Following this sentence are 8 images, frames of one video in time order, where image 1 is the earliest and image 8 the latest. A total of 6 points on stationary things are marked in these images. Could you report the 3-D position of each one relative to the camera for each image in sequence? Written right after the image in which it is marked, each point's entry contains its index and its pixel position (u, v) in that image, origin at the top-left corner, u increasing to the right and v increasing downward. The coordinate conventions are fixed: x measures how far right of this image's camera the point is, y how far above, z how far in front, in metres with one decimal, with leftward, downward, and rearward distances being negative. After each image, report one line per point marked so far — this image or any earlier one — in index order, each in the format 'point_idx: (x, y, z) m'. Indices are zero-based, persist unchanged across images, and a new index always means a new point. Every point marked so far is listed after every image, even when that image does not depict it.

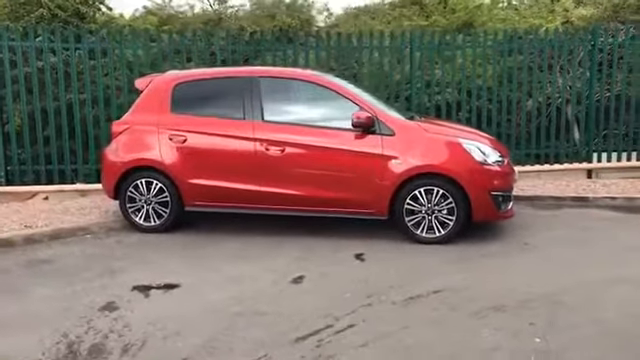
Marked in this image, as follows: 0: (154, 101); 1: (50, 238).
0: (-2.3, +1.1, +7.9) m
1: (-3.6, -0.8, +7.6) m
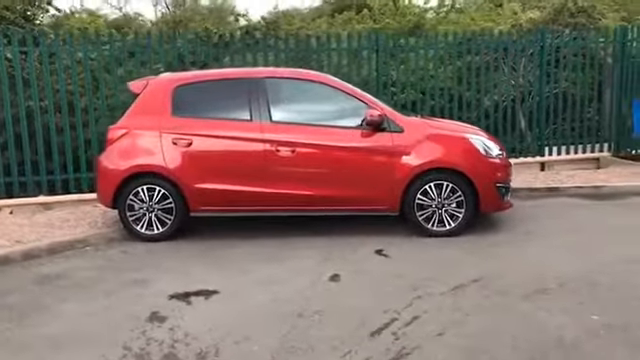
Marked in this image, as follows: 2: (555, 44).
0: (-2.2, +1.0, +7.6) m
1: (-3.4, -0.9, +7.1) m
2: (+5.0, +3.0, +12.6) m
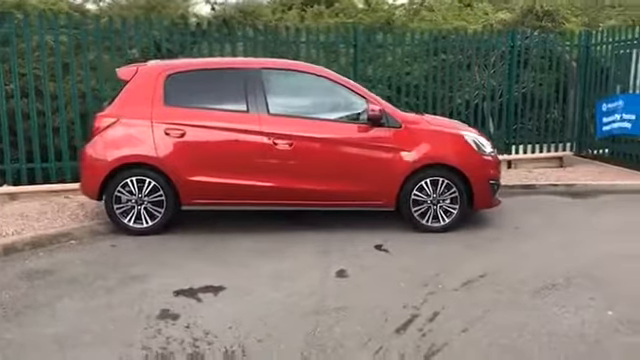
0: (-2.2, +1.1, +7.3) m
1: (-3.4, -0.8, +6.7) m
2: (+4.5, +3.1, +13.0) m
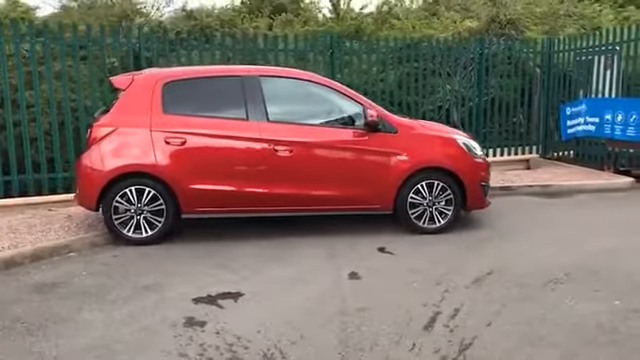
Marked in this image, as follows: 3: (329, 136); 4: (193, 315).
0: (-2.3, +1.0, +7.2) m
1: (-3.3, -0.9, +6.5) m
2: (+4.0, +3.0, +13.5) m
3: (+0.1, +0.6, +7.5) m
4: (-1.1, -1.2, +5.0) m
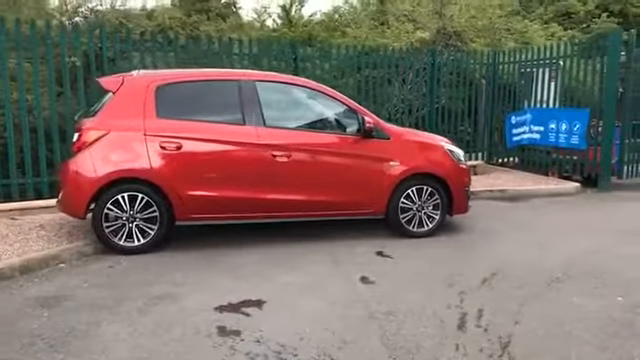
0: (-2.3, +0.9, +7.0) m
1: (-3.2, -1.0, +6.1) m
2: (+3.0, +2.9, +14.0) m
3: (+0.1, +0.5, +7.5) m
4: (-0.8, -1.2, +4.9) m
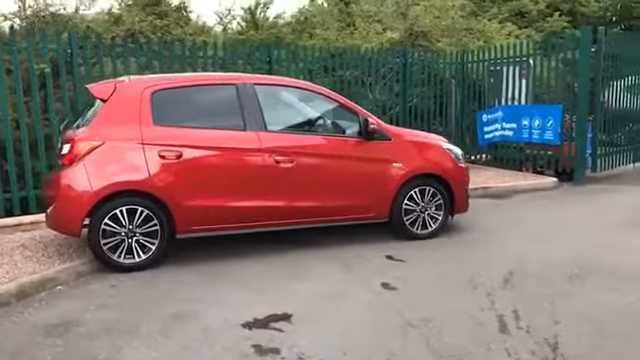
0: (-2.2, +0.8, +6.5) m
1: (-3.0, -1.2, +5.6) m
2: (+2.4, +2.9, +14.0) m
3: (+0.1, +0.5, +7.3) m
4: (-0.5, -1.3, +4.6) m
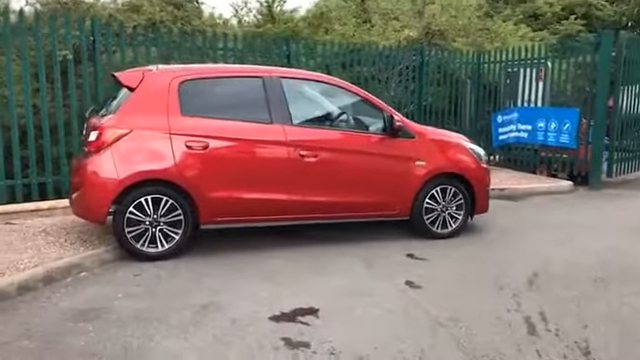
0: (-1.9, +0.9, +6.5) m
1: (-2.7, -1.0, +5.6) m
2: (+2.8, +2.9, +14.0) m
3: (+0.4, +0.5, +7.3) m
4: (-0.3, -1.3, +4.6) m
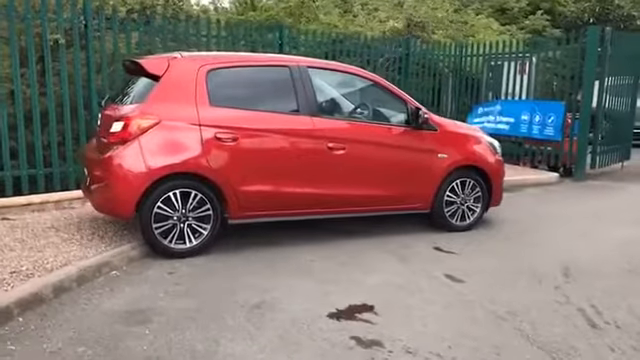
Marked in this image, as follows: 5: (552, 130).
0: (-1.5, +1.0, +6.2) m
1: (-2.3, -1.0, +5.2) m
2: (+2.5, +3.1, +14.0) m
3: (+0.7, +0.6, +7.2) m
4: (+0.3, -1.2, +4.5) m
5: (+5.4, +1.2, +13.3) m
